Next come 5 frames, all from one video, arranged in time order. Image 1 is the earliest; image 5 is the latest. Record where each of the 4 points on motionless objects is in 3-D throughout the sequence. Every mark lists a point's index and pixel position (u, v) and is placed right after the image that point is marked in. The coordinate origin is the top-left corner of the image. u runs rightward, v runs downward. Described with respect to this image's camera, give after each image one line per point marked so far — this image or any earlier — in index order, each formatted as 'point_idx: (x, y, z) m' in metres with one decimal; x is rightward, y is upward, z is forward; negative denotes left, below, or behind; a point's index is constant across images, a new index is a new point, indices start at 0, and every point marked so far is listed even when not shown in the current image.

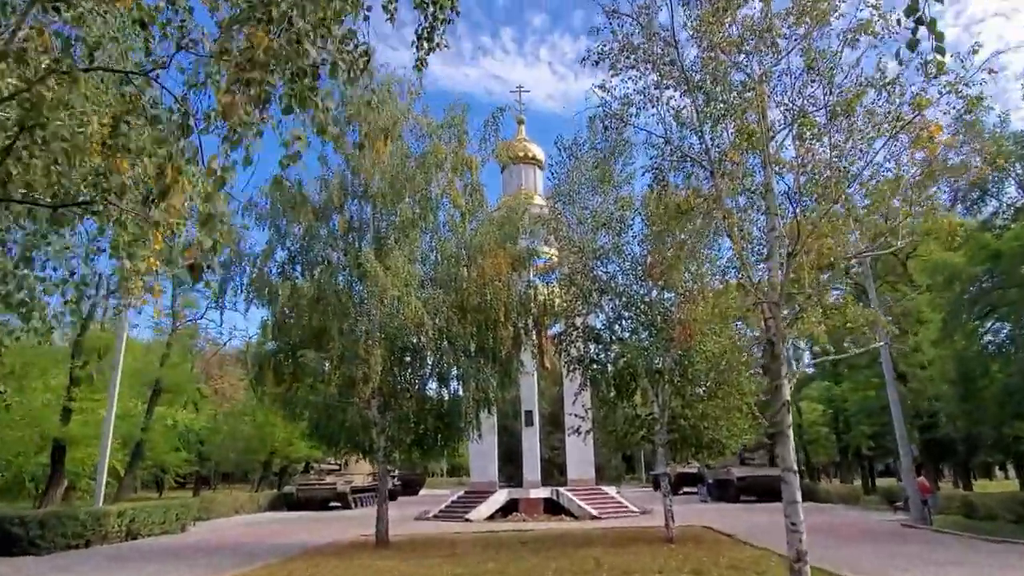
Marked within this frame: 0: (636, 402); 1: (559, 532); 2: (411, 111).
0: (+2.8, -2.6, +17.3) m
1: (+1.2, -5.9, +18.3) m
2: (-2.3, +4.1, +17.8) m
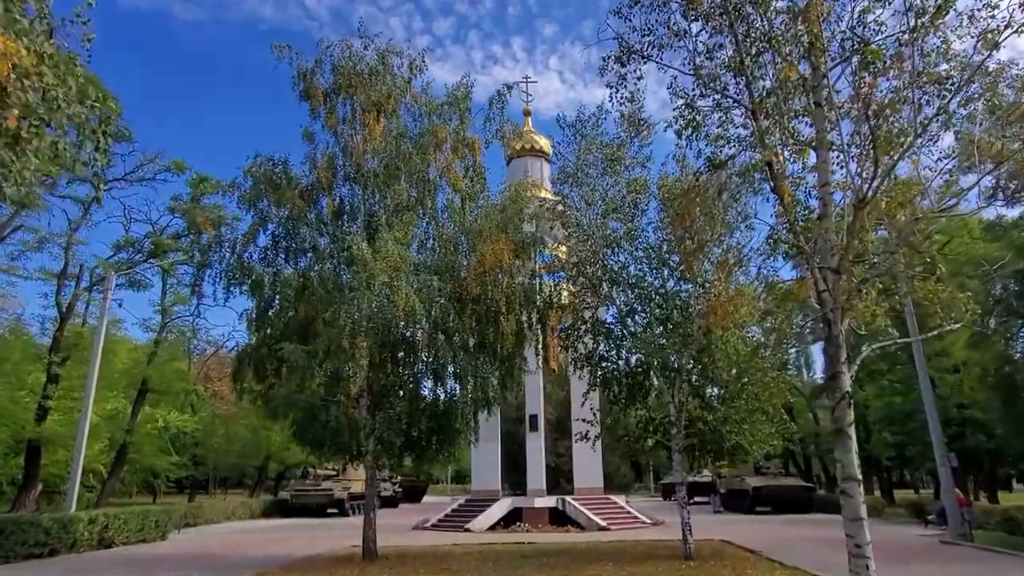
0: (+2.9, -2.4, +15.8) m
1: (+1.2, -5.7, +16.8) m
2: (-2.2, +4.3, +16.4) m
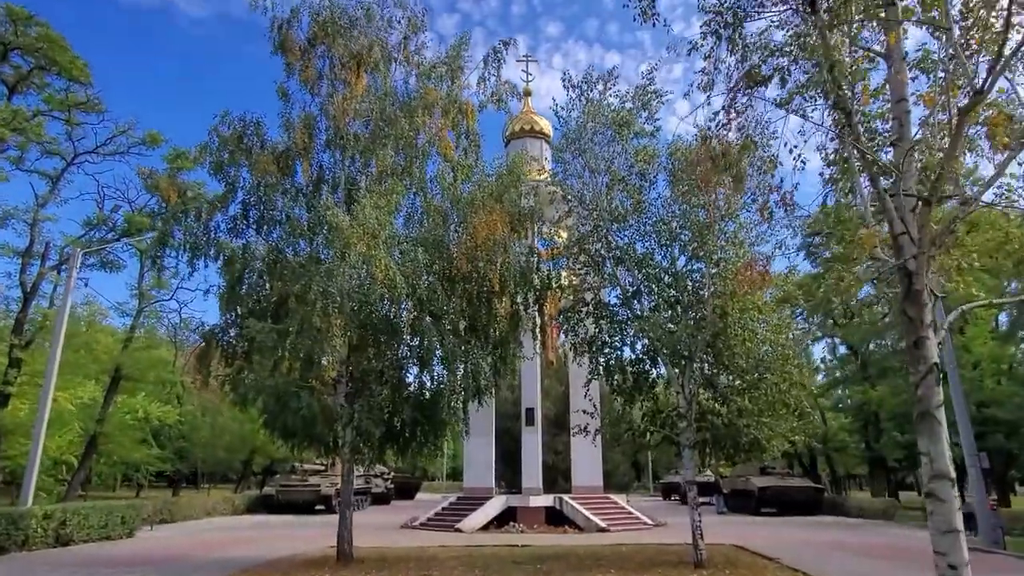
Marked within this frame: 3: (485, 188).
0: (+2.7, -2.0, +14.4) m
1: (+1.1, -5.2, +15.3) m
2: (-2.3, +4.8, +15.0) m
3: (-0.5, +1.9, +14.5) m
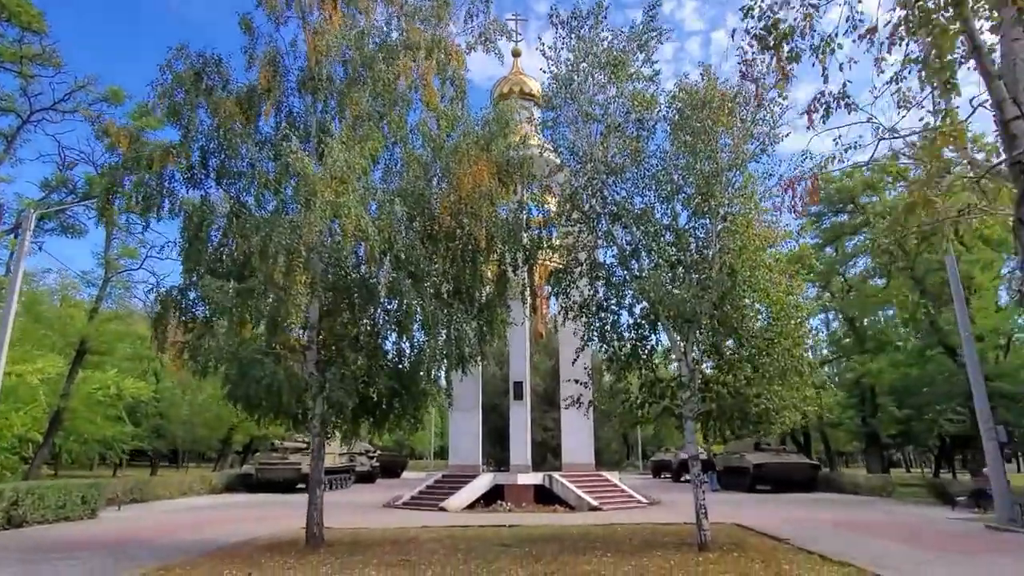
0: (+2.5, -1.3, +13.3) m
1: (+0.8, -4.5, +14.2) m
2: (-2.5, +5.5, +13.6) m
3: (-0.7, +2.6, +13.2) m
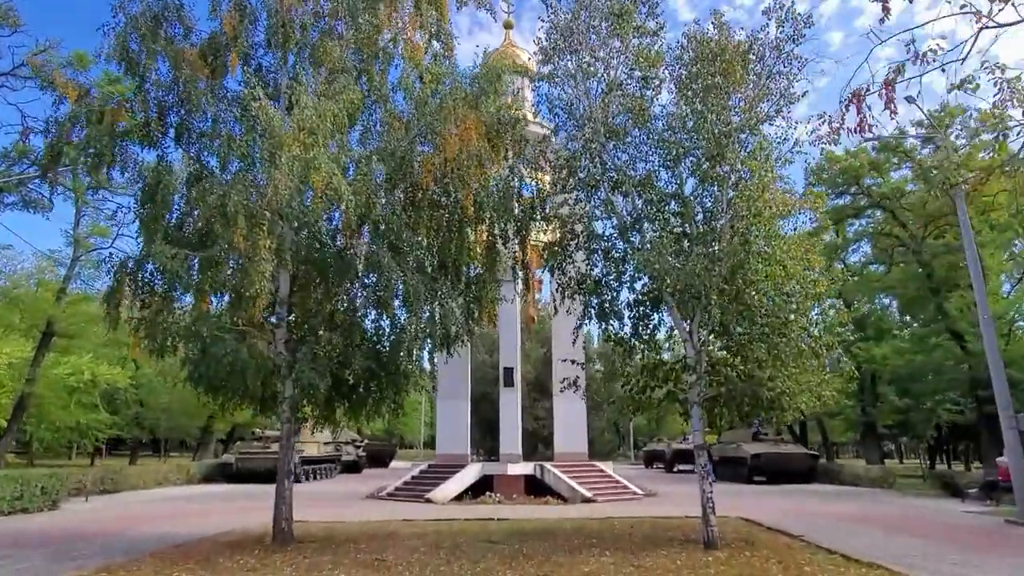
0: (+2.4, -0.9, +12.2) m
1: (+0.6, -4.1, +13.2) m
2: (-2.6, +5.9, +12.3) m
3: (-0.9, +3.1, +12.0) m
